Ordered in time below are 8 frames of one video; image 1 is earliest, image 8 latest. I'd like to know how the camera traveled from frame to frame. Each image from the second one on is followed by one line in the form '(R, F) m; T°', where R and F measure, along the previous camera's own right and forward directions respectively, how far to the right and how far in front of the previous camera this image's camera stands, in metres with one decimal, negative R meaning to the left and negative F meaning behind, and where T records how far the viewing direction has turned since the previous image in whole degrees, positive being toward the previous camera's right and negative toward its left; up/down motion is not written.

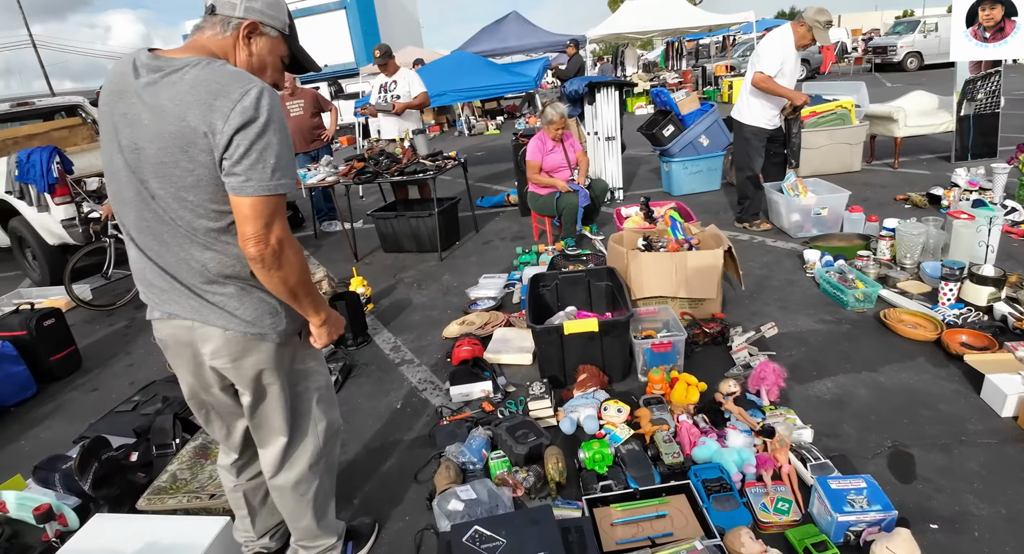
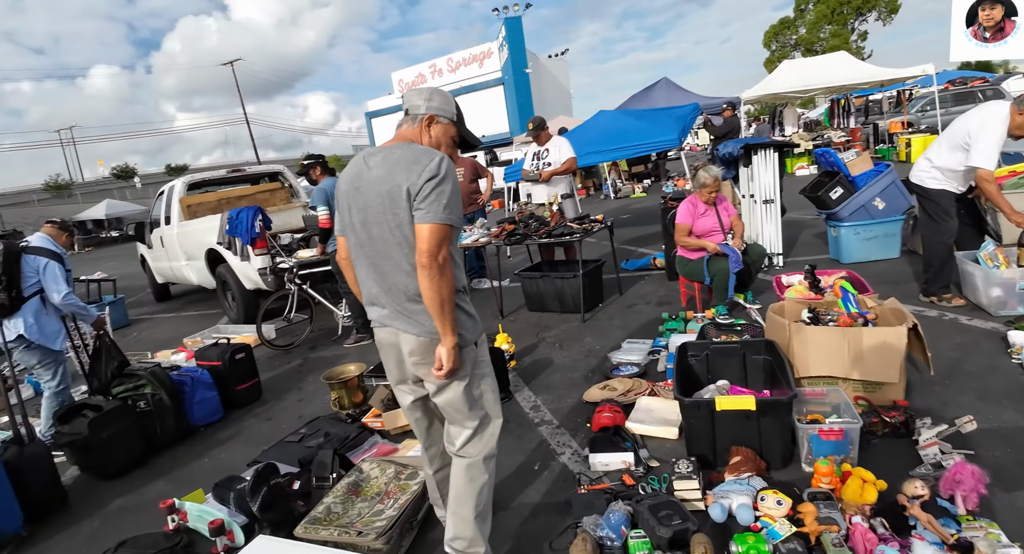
(0.0, 0.0) m; -15°
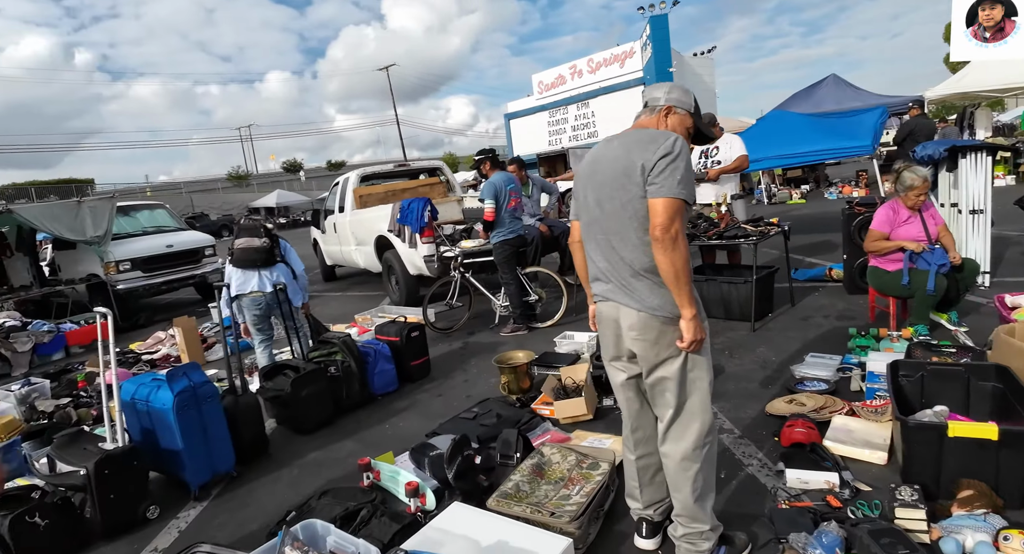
(-0.4, 0.0) m; -13°
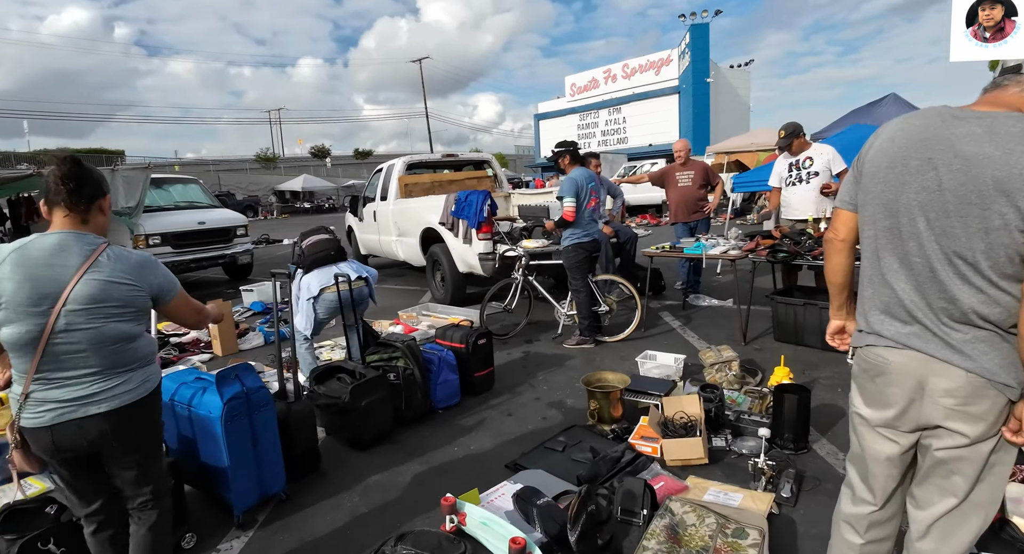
(-0.5, +0.5) m; -1°
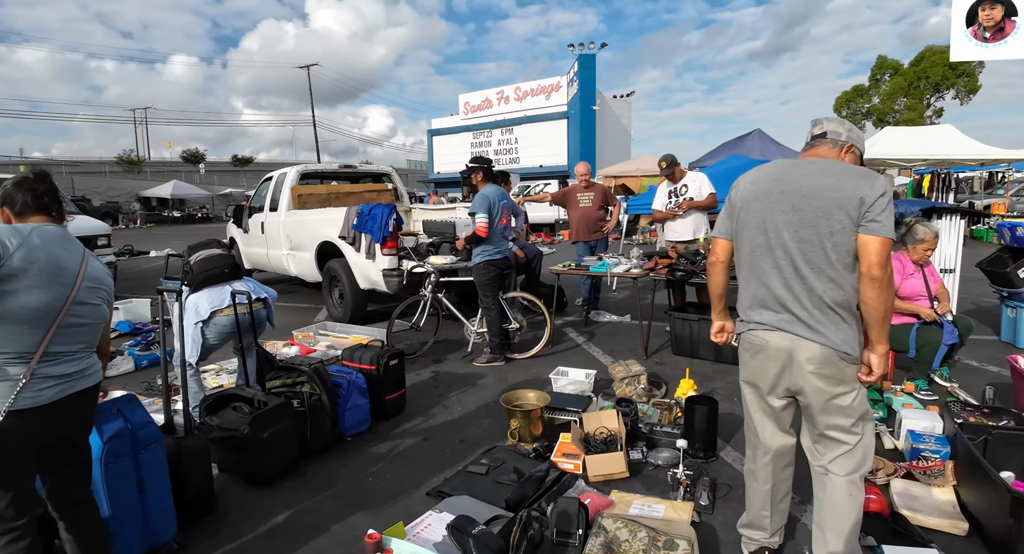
(-0.2, +0.1) m; +11°
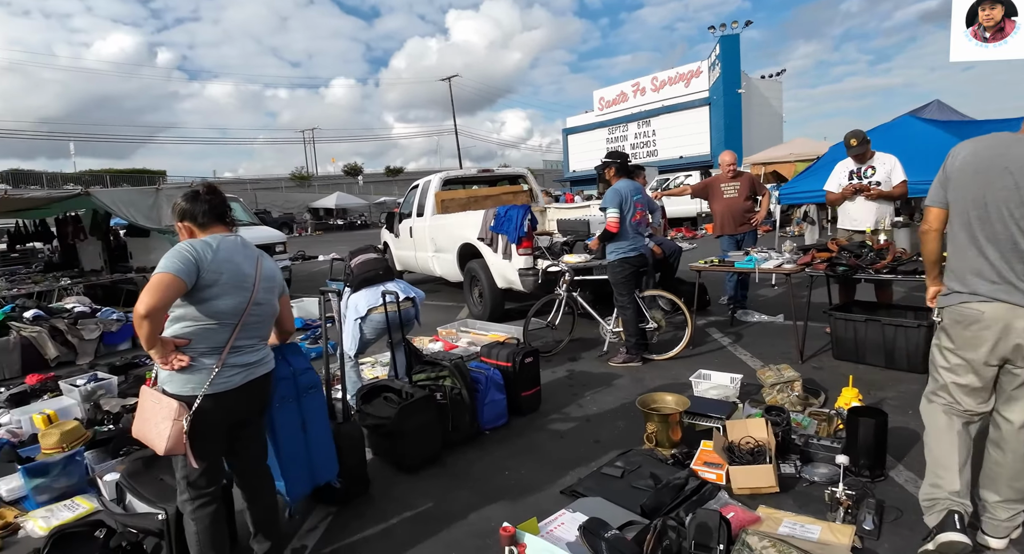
(0.0, 0.0) m; -14°
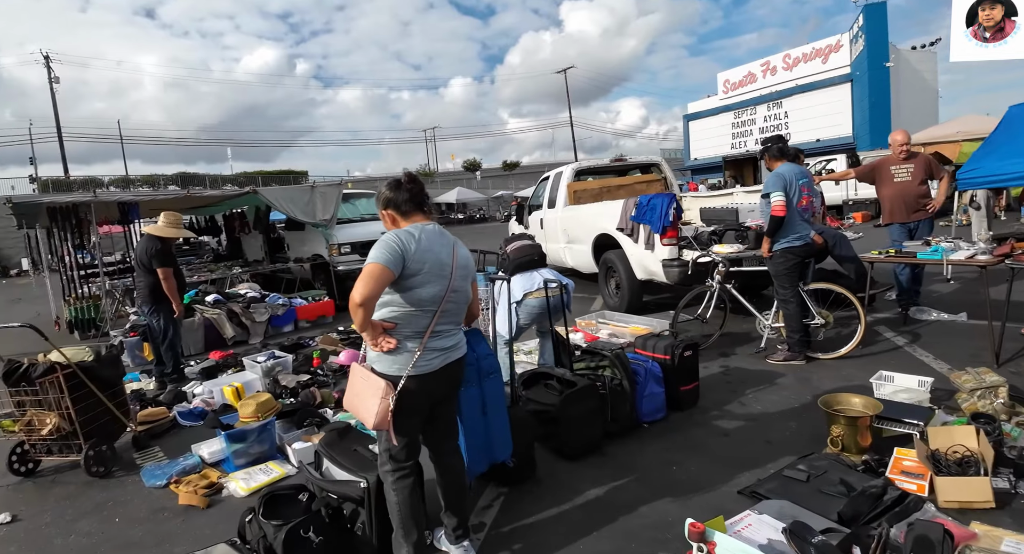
(-0.3, 0.0) m; -12°
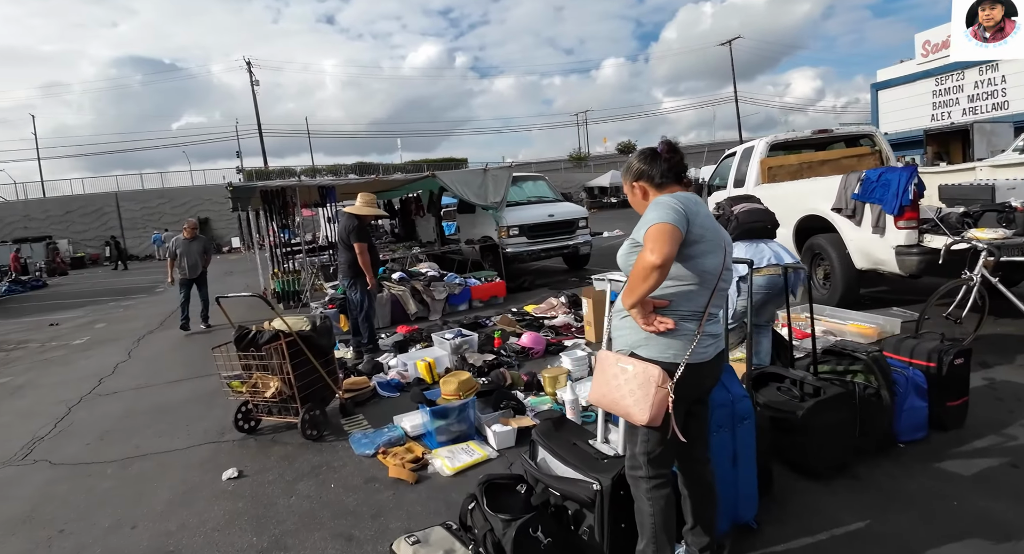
(-0.5, +0.3) m; -15°
